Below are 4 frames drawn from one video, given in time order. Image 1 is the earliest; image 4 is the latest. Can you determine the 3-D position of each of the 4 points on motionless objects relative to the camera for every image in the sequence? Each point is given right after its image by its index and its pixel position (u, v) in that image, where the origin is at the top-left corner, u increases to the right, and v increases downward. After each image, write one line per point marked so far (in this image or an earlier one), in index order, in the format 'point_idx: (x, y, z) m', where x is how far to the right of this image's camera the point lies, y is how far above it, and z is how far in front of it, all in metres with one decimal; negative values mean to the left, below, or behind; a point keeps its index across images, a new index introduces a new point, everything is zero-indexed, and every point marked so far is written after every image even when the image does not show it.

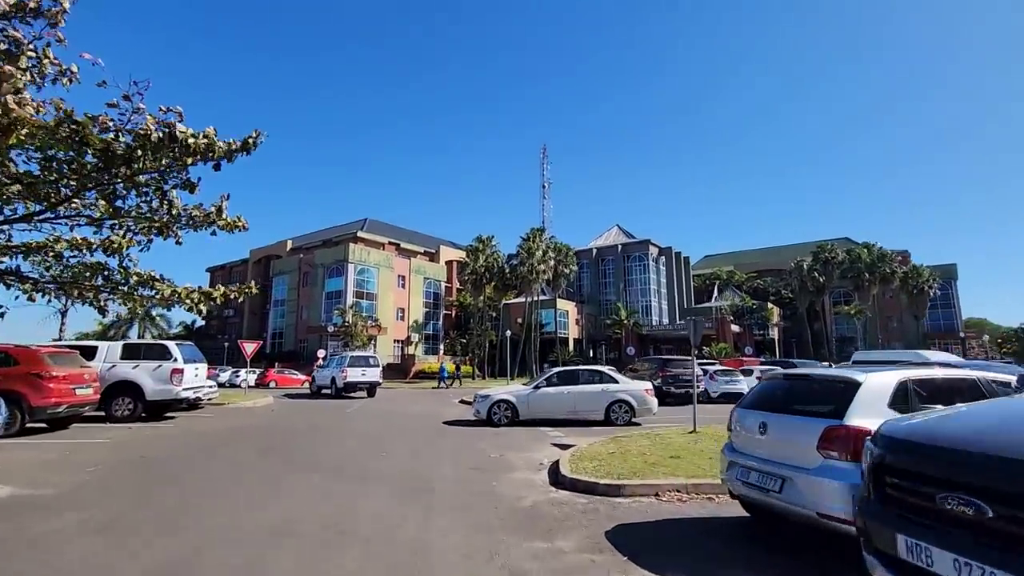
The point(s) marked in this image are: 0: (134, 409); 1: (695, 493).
0: (-9.9, -3.2, +13.6) m
1: (+2.3, -2.6, +6.6) m
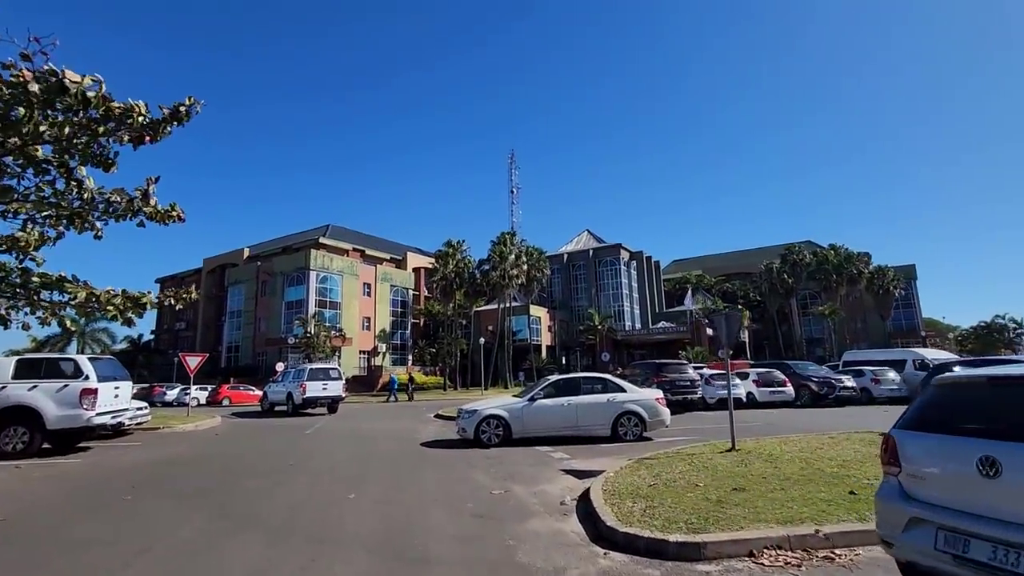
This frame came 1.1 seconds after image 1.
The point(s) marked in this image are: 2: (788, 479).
0: (-10.0, -3.2, +10.9) m
1: (+2.6, -2.3, +4.7) m
2: (+3.7, -2.5, +6.8) m
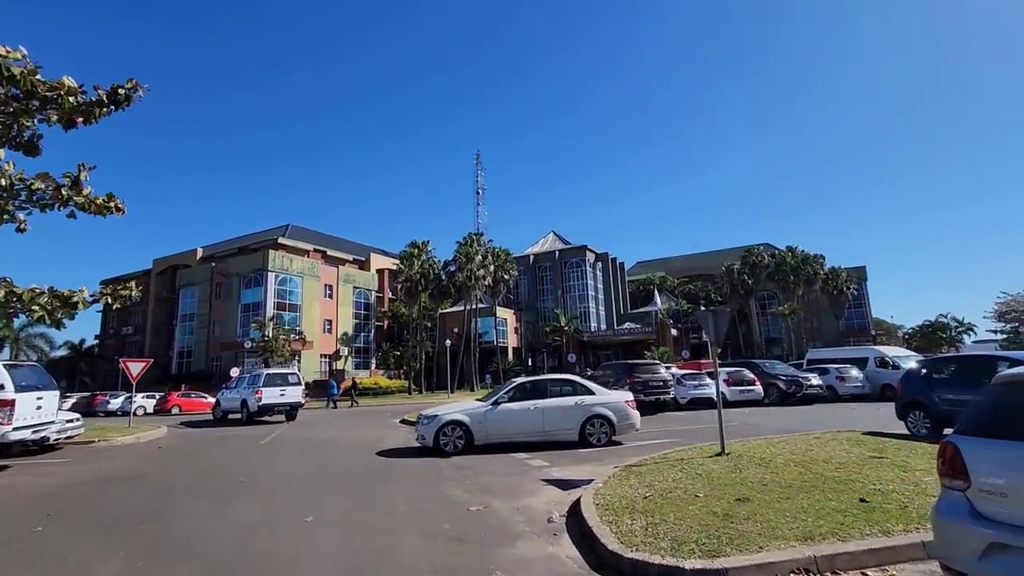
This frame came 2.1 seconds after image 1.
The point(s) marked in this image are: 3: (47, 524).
0: (-10.5, -3.1, +9.4) m
1: (+2.5, -2.3, +4.1) m
2: (+3.4, -2.4, +6.4) m
3: (-5.9, -3.0, +6.5) m
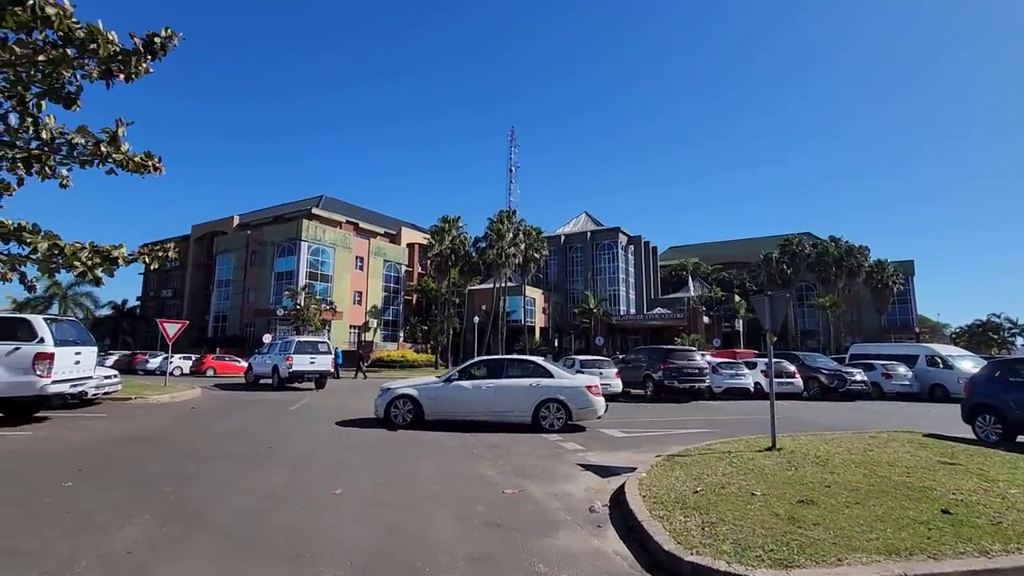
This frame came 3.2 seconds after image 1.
0: (-9.9, -2.2, +9.6) m
1: (+2.9, -2.1, +3.6) m
2: (+3.9, -2.3, +5.8) m
3: (-5.4, -2.4, +6.5) m
